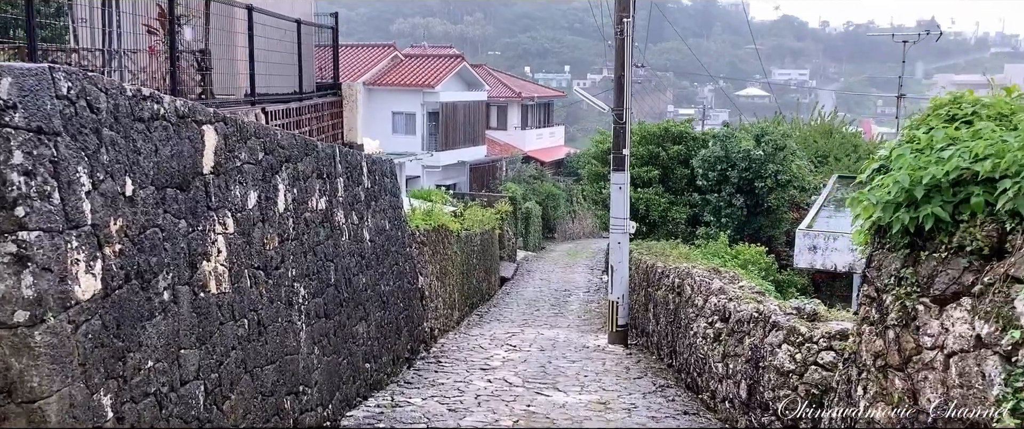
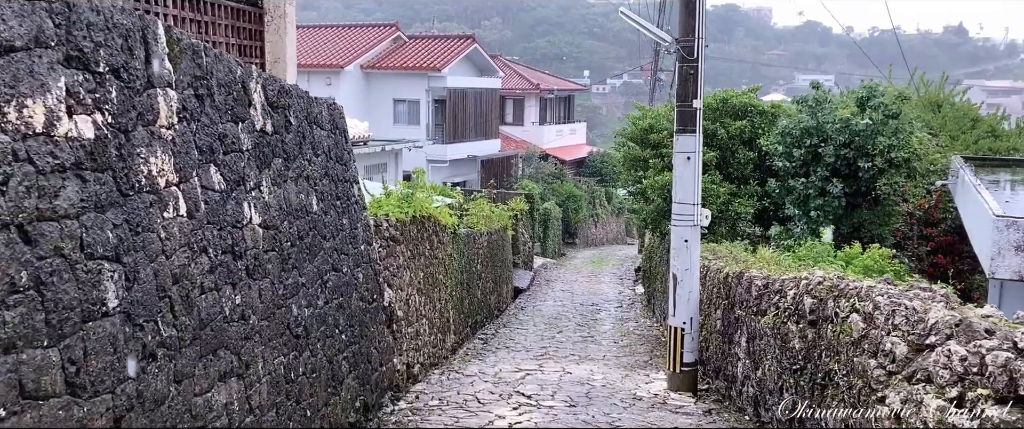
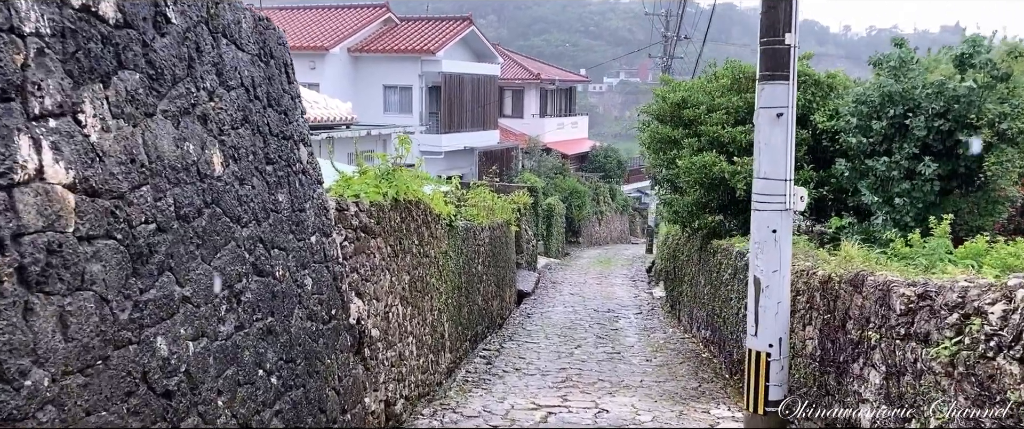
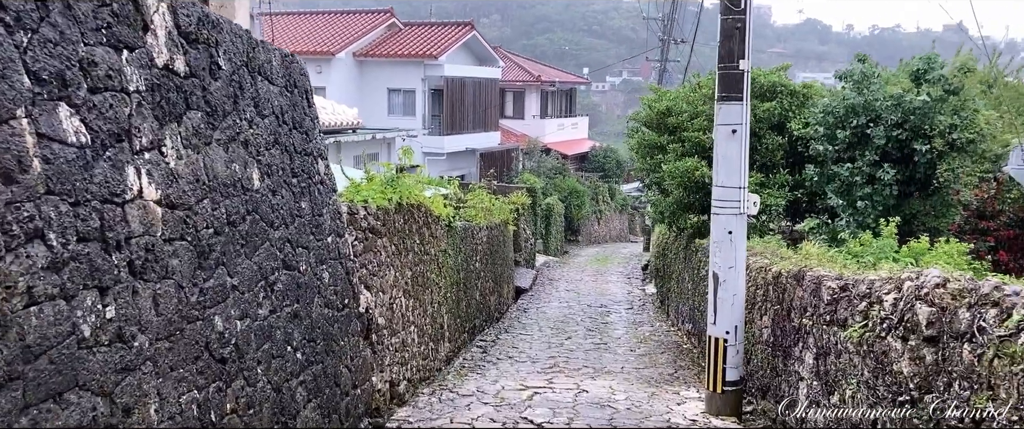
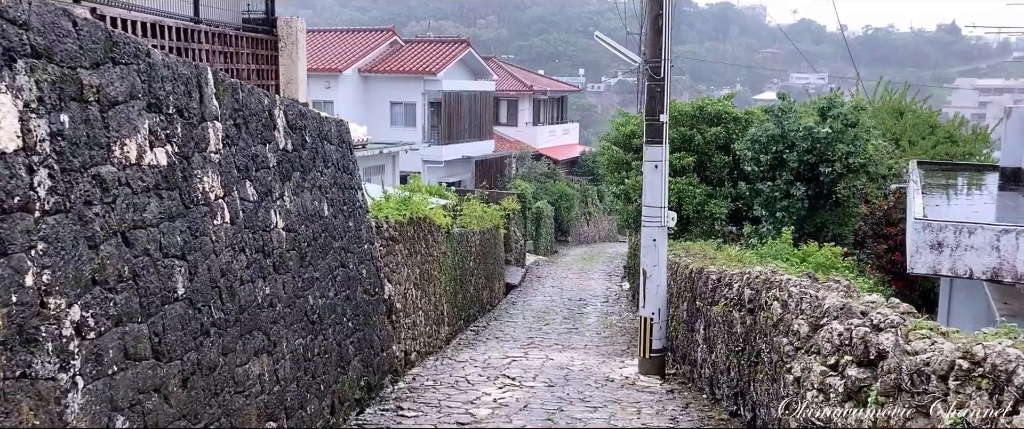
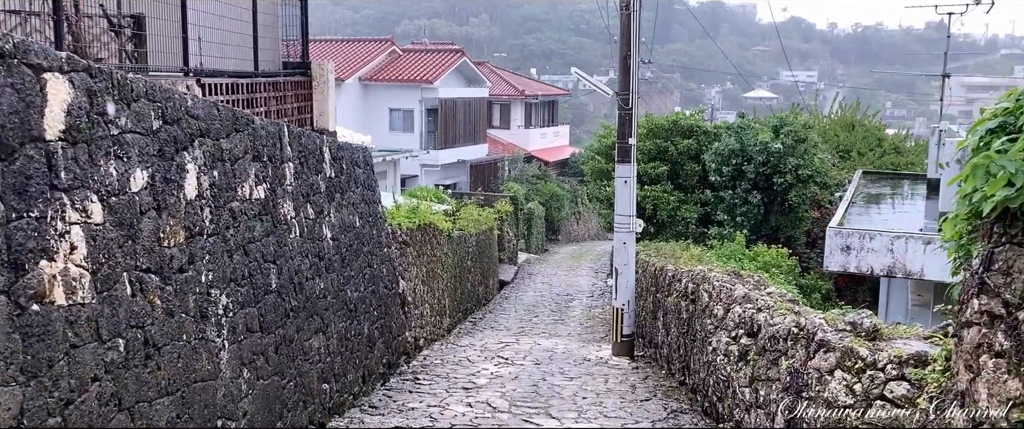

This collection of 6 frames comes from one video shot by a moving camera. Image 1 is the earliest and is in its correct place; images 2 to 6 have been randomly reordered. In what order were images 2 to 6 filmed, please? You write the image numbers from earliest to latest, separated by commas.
6, 5, 2, 4, 3
